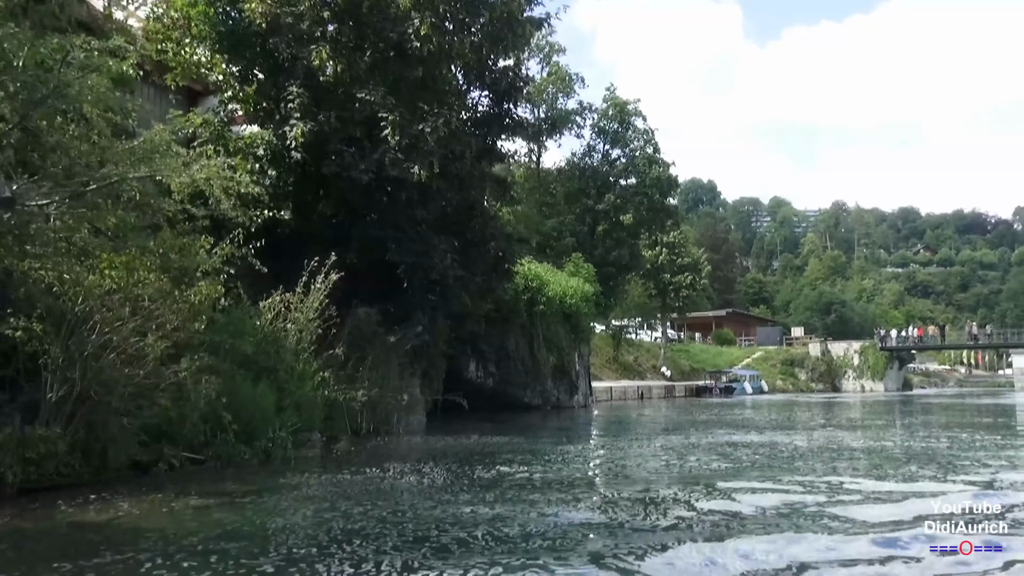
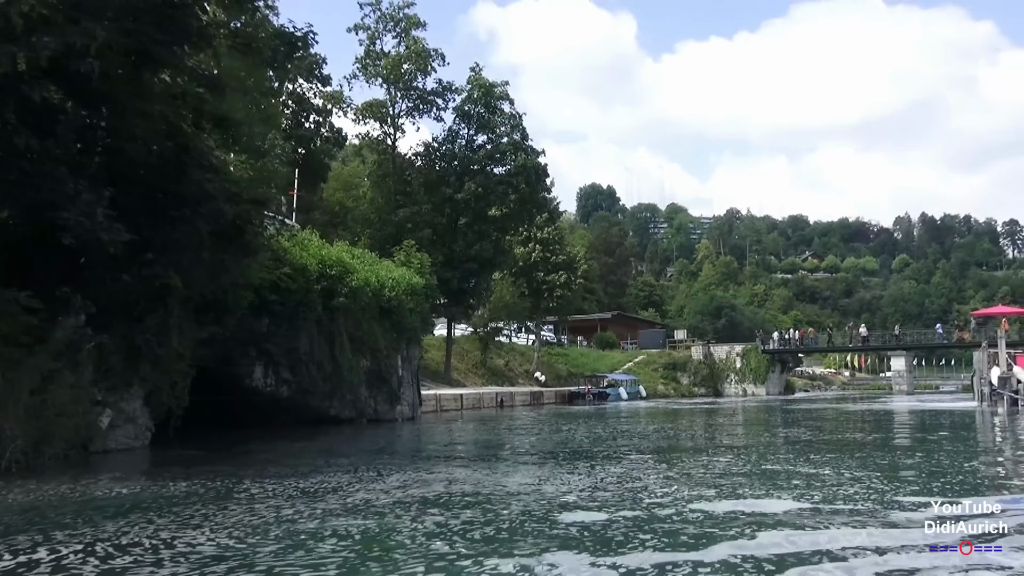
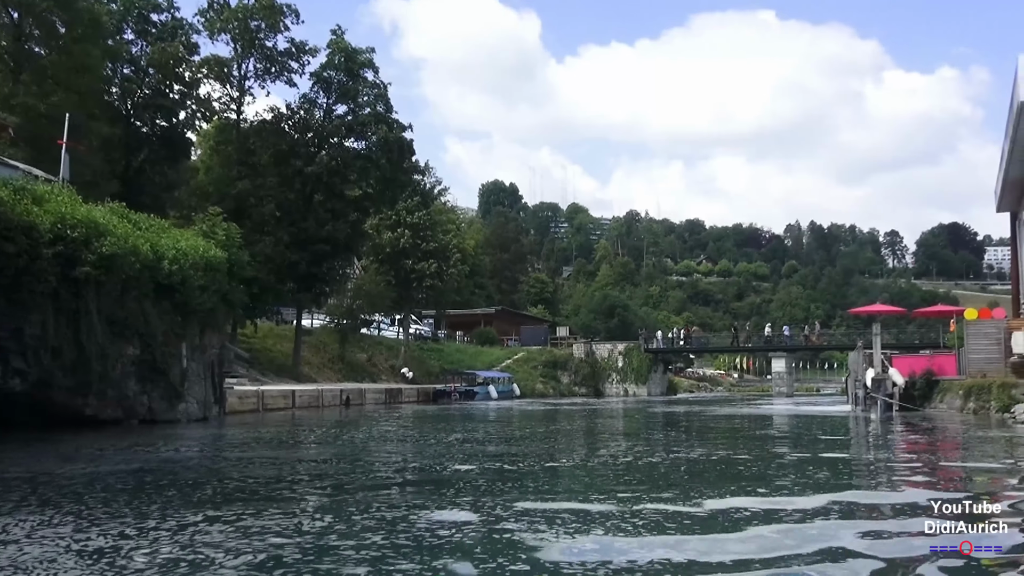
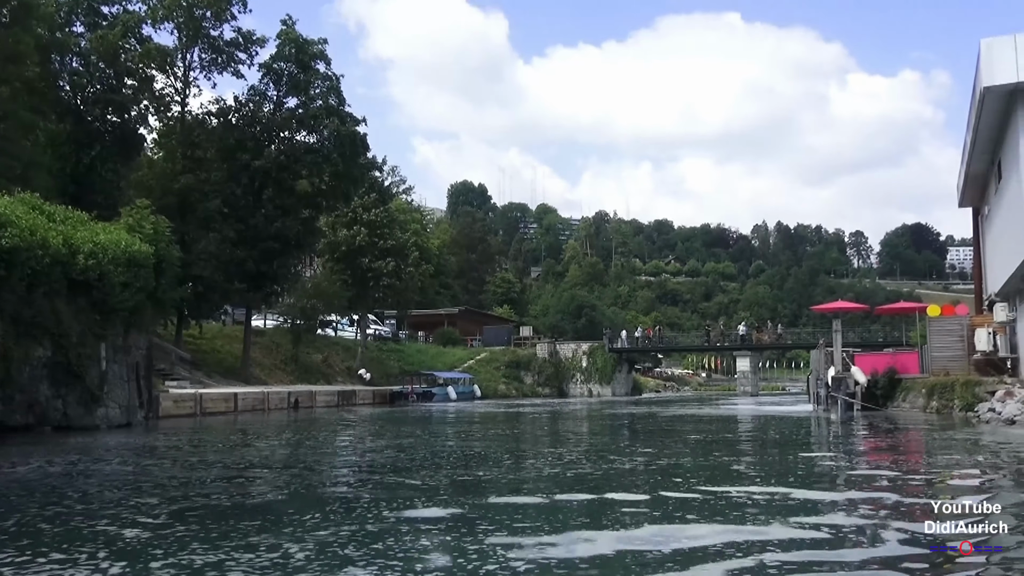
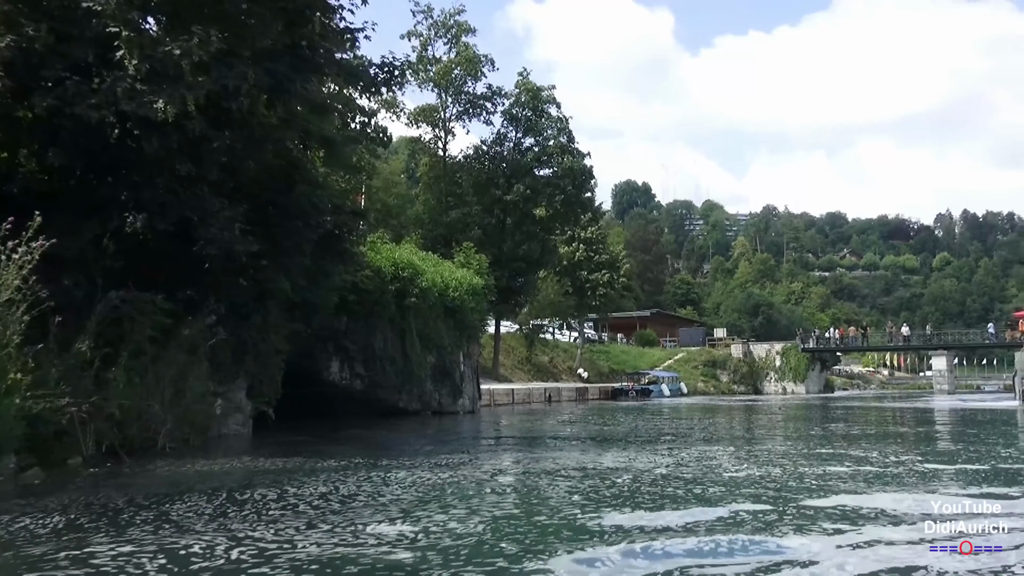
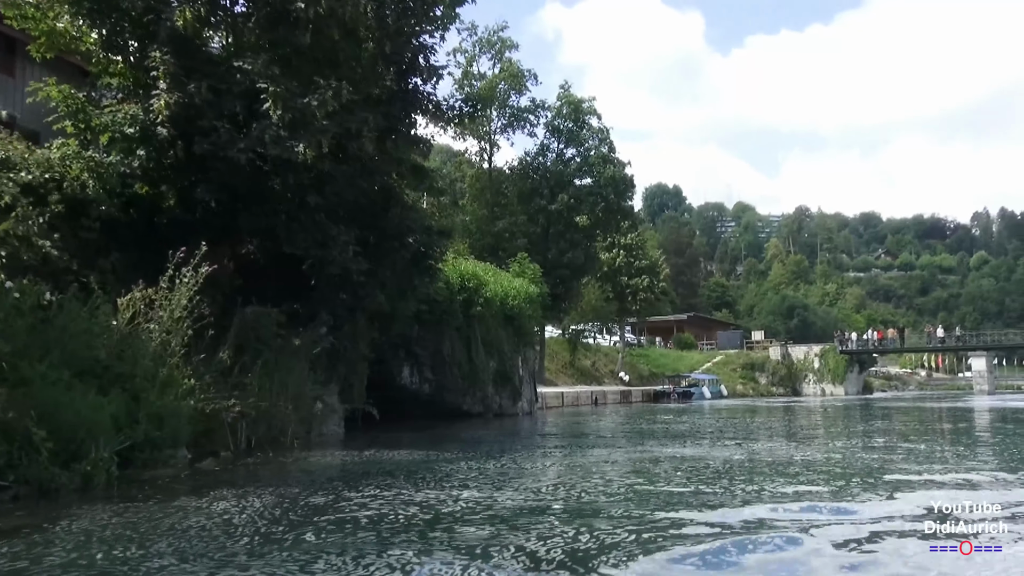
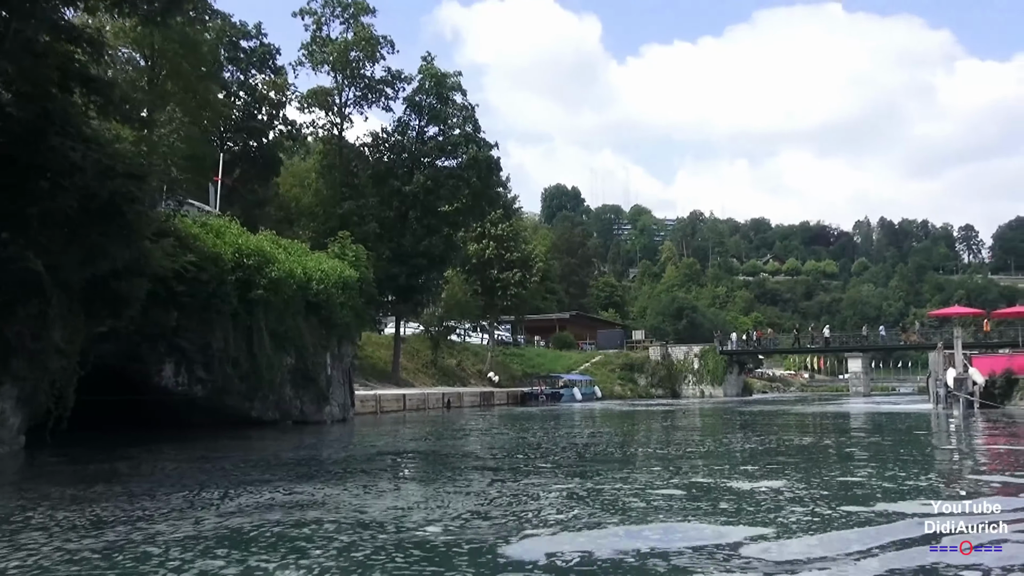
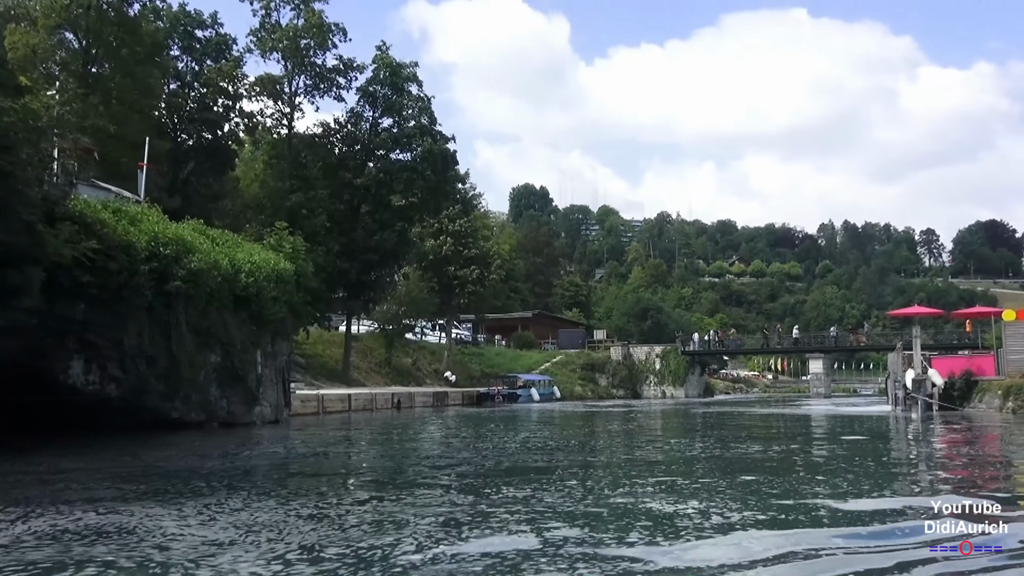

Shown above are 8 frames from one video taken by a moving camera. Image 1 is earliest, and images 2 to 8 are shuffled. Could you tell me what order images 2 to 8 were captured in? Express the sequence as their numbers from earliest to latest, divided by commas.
6, 5, 2, 7, 8, 3, 4
